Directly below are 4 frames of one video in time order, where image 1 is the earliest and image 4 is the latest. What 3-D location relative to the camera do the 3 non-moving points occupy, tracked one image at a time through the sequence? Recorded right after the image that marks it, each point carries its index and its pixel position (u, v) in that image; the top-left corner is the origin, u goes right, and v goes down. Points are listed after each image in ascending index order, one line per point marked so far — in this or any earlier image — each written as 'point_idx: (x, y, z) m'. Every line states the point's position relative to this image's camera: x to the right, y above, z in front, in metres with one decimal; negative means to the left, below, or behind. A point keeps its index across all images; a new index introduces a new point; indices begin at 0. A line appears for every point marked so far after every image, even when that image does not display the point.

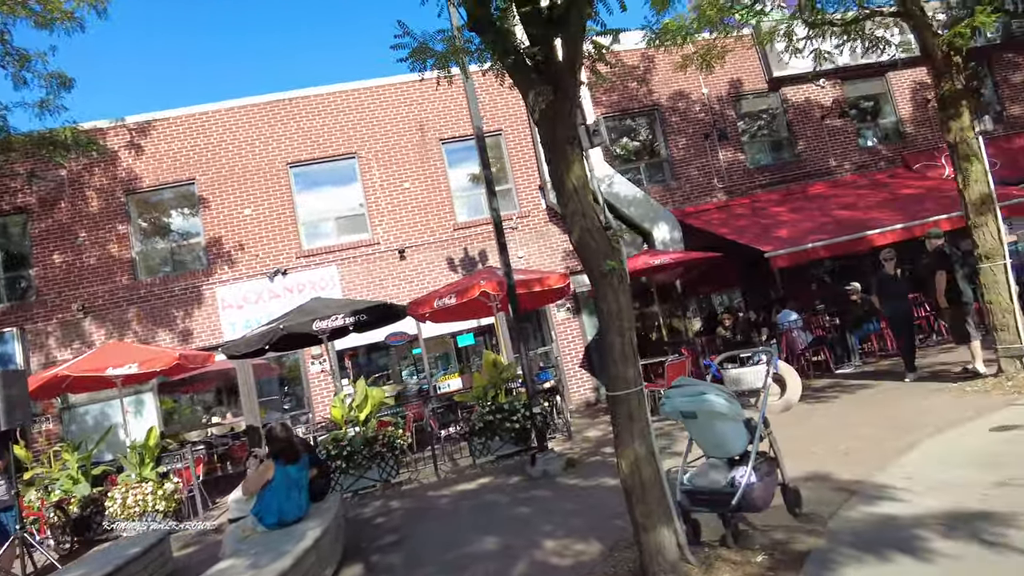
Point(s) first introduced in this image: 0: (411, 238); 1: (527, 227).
0: (-2.0, +1.0, +12.9) m
1: (+0.3, +1.2, +13.0) m
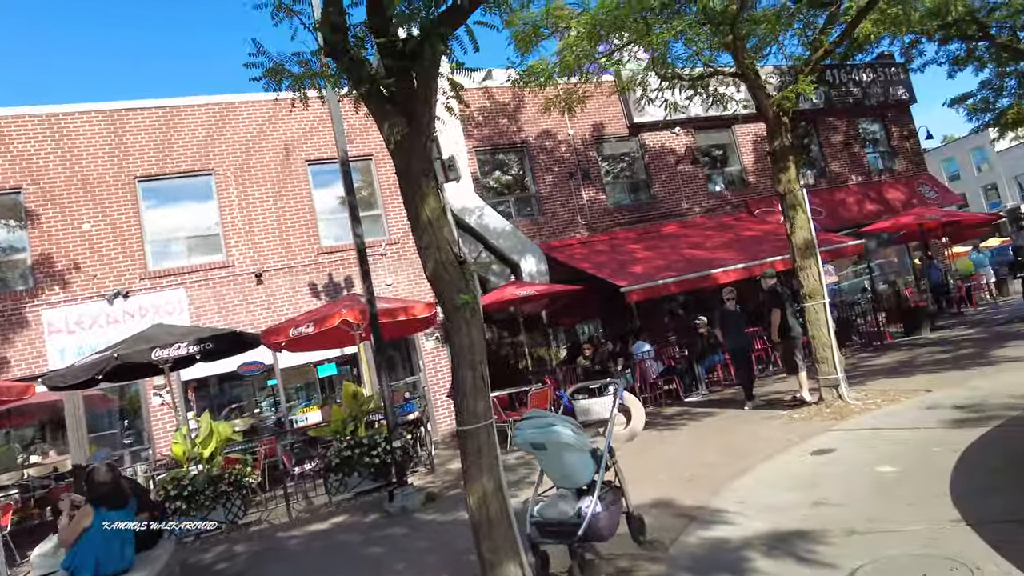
0: (-4.5, +0.5, +12.3) m
1: (-2.3, +0.6, +12.8) m
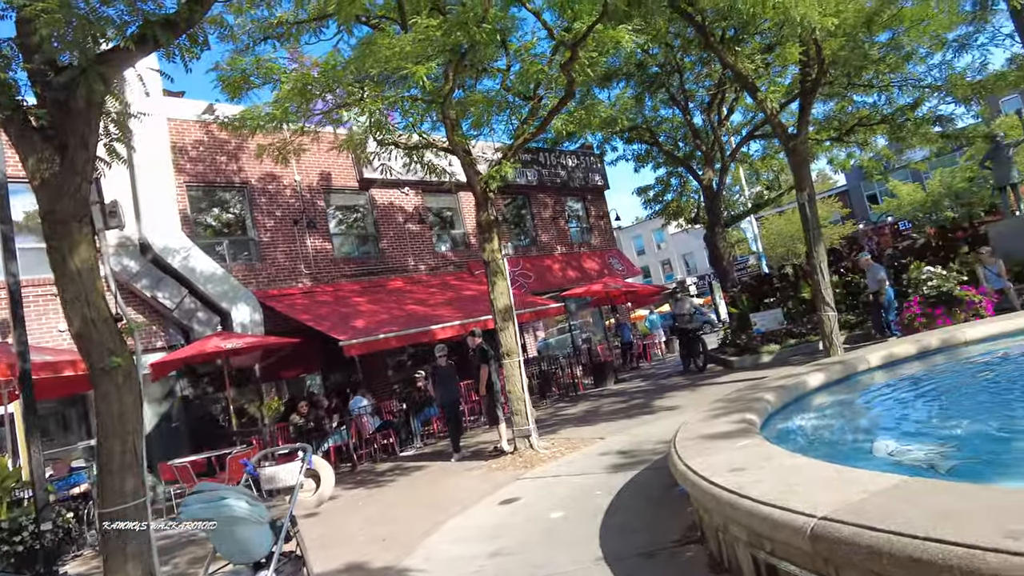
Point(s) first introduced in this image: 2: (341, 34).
0: (-9.1, -0.2, +9.7) m
1: (-7.3, -0.1, +11.0) m
2: (-2.5, +3.7, +9.7) m
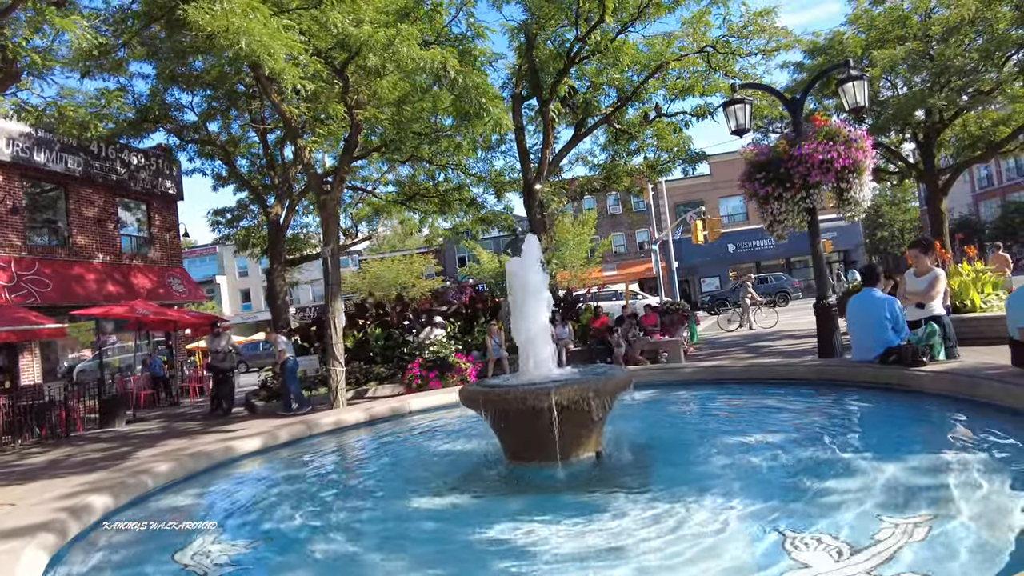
0: (-14.4, +1.0, +2.5) m
1: (-13.5, +0.8, +4.6) m
2: (-8.3, +3.9, +6.3) m
